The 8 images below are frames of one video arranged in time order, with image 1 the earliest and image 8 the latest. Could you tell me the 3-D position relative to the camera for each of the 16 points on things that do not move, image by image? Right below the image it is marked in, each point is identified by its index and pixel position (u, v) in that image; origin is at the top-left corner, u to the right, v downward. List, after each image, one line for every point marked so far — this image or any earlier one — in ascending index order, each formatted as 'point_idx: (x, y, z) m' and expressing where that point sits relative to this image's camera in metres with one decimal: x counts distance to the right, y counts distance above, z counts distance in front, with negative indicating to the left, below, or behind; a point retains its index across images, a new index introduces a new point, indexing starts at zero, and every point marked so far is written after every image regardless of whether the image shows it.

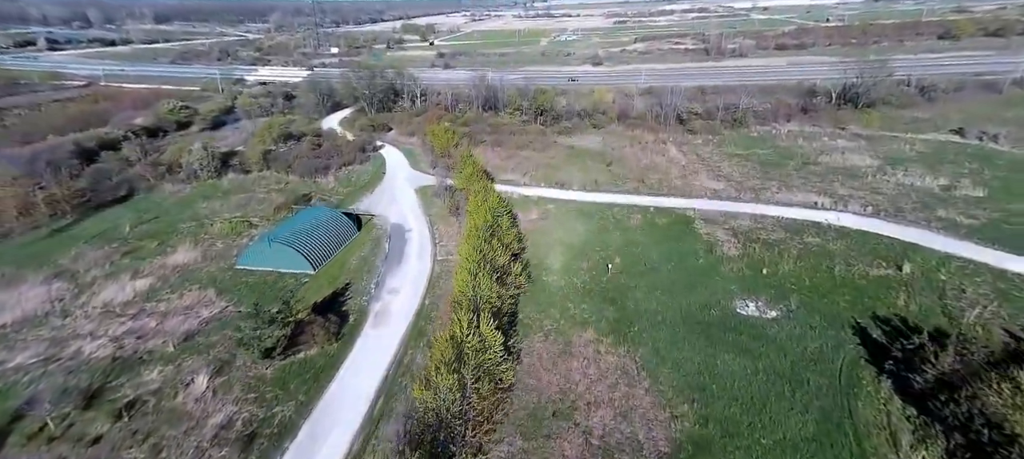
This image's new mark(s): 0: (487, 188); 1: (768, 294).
0: (-1.2, +1.8, +19.8) m
1: (+8.3, -2.1, +14.5) m
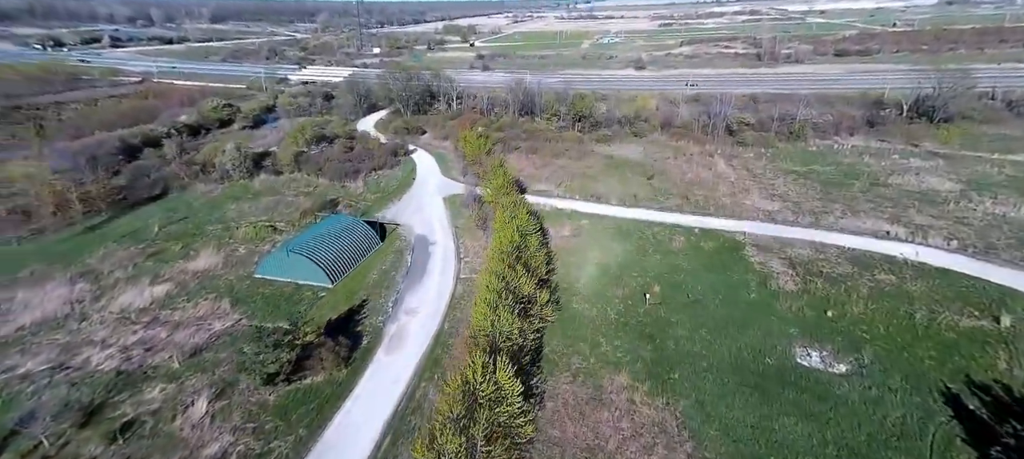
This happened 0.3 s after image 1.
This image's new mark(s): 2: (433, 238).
0: (+0.1, +1.1, +18.6) m
1: (+9.0, -3.1, +12.6) m
2: (-3.5, -0.4, +19.6) m
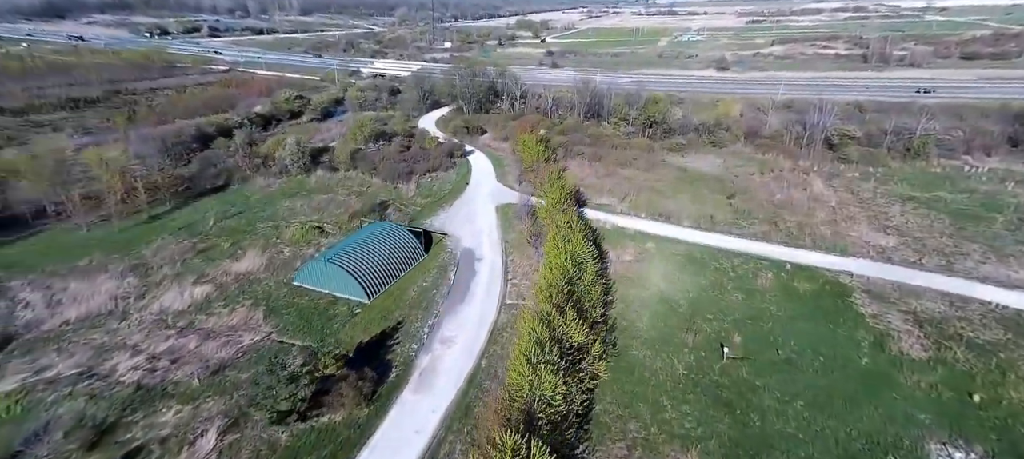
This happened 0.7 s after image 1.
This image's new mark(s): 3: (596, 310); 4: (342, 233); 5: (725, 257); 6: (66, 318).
0: (+2.3, +0.3, +16.5) m
1: (+10.0, -4.6, +9.5) m
2: (-1.3, -1.0, +18.0) m
3: (+2.5, -2.4, +13.3) m
4: (-7.4, -0.2, +19.6) m
5: (+8.4, -1.1, +17.8) m
6: (-13.8, -2.7, +14.0) m
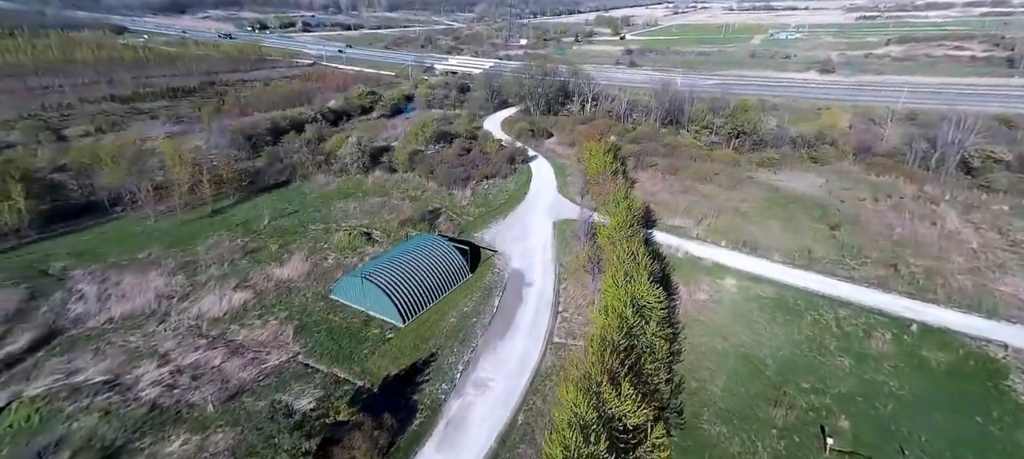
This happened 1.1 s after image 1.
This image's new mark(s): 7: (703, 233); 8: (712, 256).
0: (+4.1, -0.7, +14.2) m
1: (+10.4, -6.1, +6.2) m
2: (+0.7, -1.7, +16.2) m
3: (+3.7, -3.4, +11.0) m
4: (-5.1, -0.6, +18.6) m
5: (+10.2, -2.5, +14.6) m
6: (-12.4, -2.6, +14.0) m
7: (+8.1, -0.2, +19.2) m
8: (+7.9, -1.0, +17.7) m
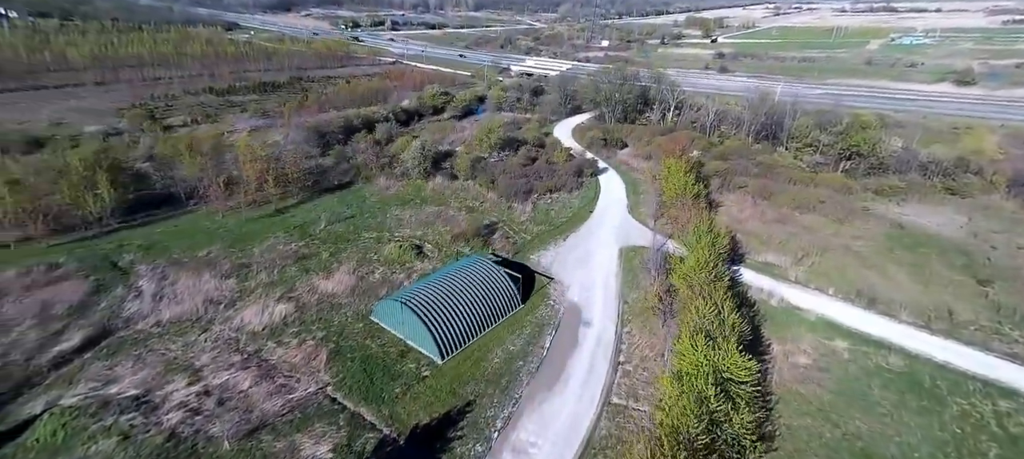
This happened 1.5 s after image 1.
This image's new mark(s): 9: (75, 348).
0: (+5.6, -1.9, +11.7) m
1: (+10.3, -7.7, +2.9) m
2: (+2.5, -2.7, +14.2) m
3: (+4.5, -4.6, +8.6) m
4: (-2.8, -1.1, +17.4) m
5: (+11.6, -4.1, +11.2) m
6: (-10.8, -2.7, +13.9) m
7: (+10.4, -1.7, +16.1) m
8: (+9.9, -2.5, +14.6) m
9: (-12.1, -3.3, +12.5) m
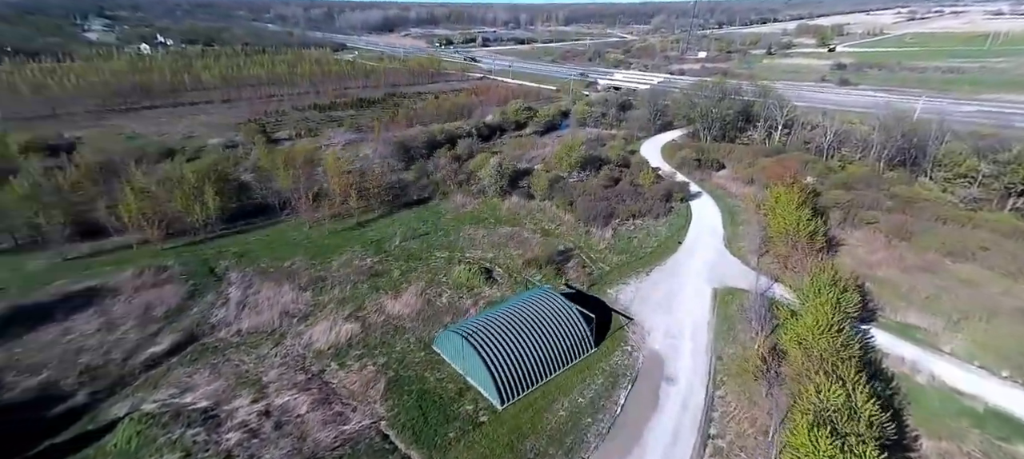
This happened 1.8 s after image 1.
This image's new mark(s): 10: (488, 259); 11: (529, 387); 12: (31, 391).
0: (+7.1, -3.0, +9.4) m
1: (+9.9, -8.7, -0.2) m
2: (+4.4, -3.7, +12.3) m
3: (+5.4, -5.5, +6.5) m
4: (-0.1, -2.1, +16.5) m
5: (+12.8, -5.5, +7.8) m
6: (-8.7, -3.1, +14.4) m
7: (+12.6, -3.2, +12.8) m
8: (+11.8, -3.9, +11.4) m
9: (-10.2, -3.6, +13.2) m
10: (-0.9, -1.2, +18.4) m
11: (+0.5, -4.0, +11.7) m
12: (-12.3, -4.2, +11.5) m
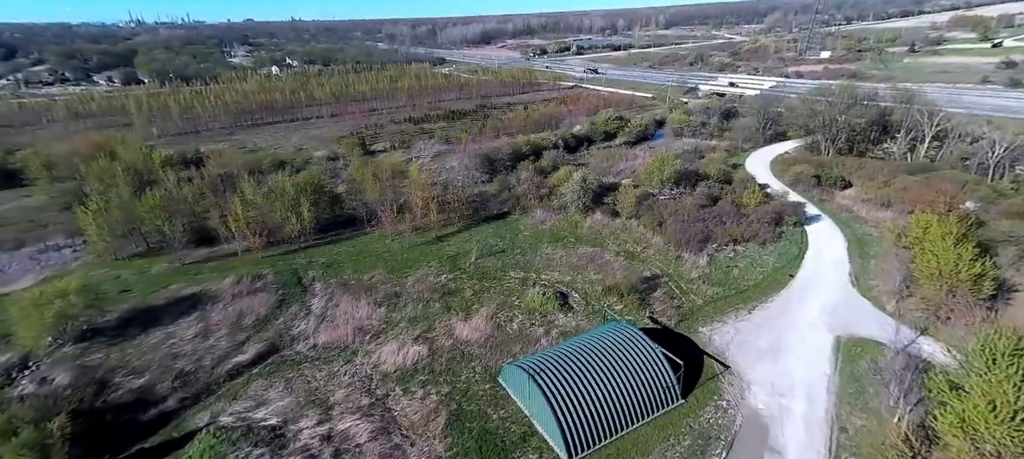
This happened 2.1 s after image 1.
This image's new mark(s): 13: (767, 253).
0: (+8.2, -3.9, +6.8) m
1: (+8.9, -9.5, -3.3) m
2: (+6.1, -4.6, +10.2) m
3: (+5.9, -6.3, +4.2) m
4: (+2.5, -2.9, +15.1) m
5: (+13.4, -6.5, +4.1) m
6: (-6.4, -3.6, +14.7) m
7: (+14.2, -4.3, +9.1) m
8: (+13.1, -5.0, +7.9) m
9: (-8.1, -4.0, +13.8) m
10: (+2.1, -2.1, +17.2) m
11: (+2.1, -4.8, +10.3) m
12: (-10.5, -4.5, +12.5) m
13: (+10.7, -0.5, +17.9) m
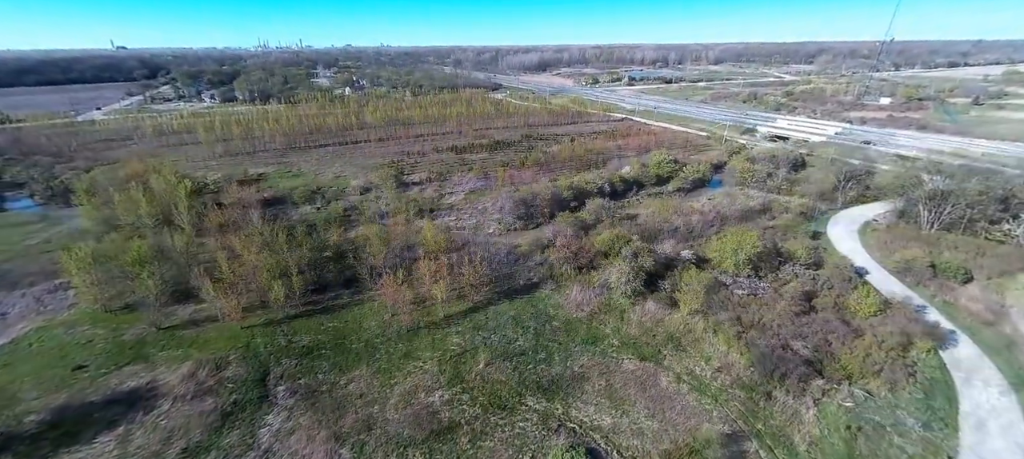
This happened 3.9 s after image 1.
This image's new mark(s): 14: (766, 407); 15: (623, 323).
0: (+7.5, -7.1, +0.9) m
1: (+7.0, -12.0, -9.5) m
2: (+5.7, -7.8, +4.4) m
3: (+4.8, -9.1, -1.6) m
4: (+2.6, -6.2, +9.8) m
5: (+12.3, -9.8, -2.4) m
6: (-6.3, -6.4, +10.1) m
7: (+13.7, -7.9, +2.7) m
8: (+12.5, -8.5, +1.5) m
9: (-8.1, -6.7, +9.4) m
10: (+2.5, -5.5, +11.9) m
11: (+1.7, -7.8, +4.9) m
12: (-10.6, -6.9, +8.3) m
13: (+11.2, -4.5, +11.9) m
14: (+7.4, -4.6, +12.5) m
15: (+4.5, -3.8, +18.6) m
